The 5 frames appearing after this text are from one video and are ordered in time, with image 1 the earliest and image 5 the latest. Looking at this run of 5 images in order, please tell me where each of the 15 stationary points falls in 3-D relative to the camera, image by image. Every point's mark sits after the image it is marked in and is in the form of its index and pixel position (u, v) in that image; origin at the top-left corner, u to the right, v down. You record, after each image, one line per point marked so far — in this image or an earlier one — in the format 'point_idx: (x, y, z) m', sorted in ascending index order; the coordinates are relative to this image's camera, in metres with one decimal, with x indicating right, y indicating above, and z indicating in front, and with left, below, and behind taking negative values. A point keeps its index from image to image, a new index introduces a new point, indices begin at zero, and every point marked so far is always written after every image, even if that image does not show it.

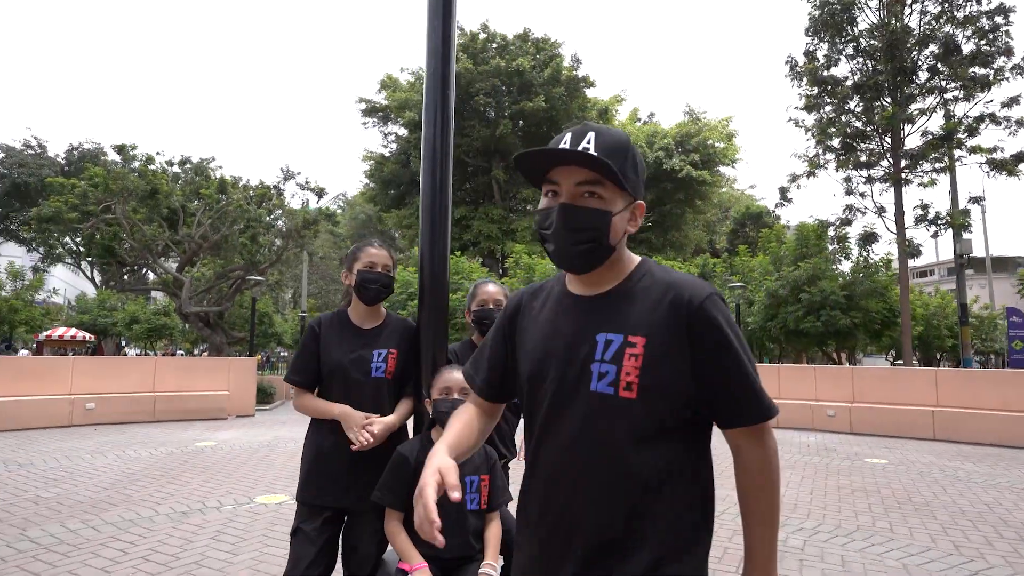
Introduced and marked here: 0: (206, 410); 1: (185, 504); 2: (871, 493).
0: (-5.9, -2.3, +12.4) m
1: (-2.7, -1.8, +5.4) m
2: (+3.8, -2.1, +6.6) m
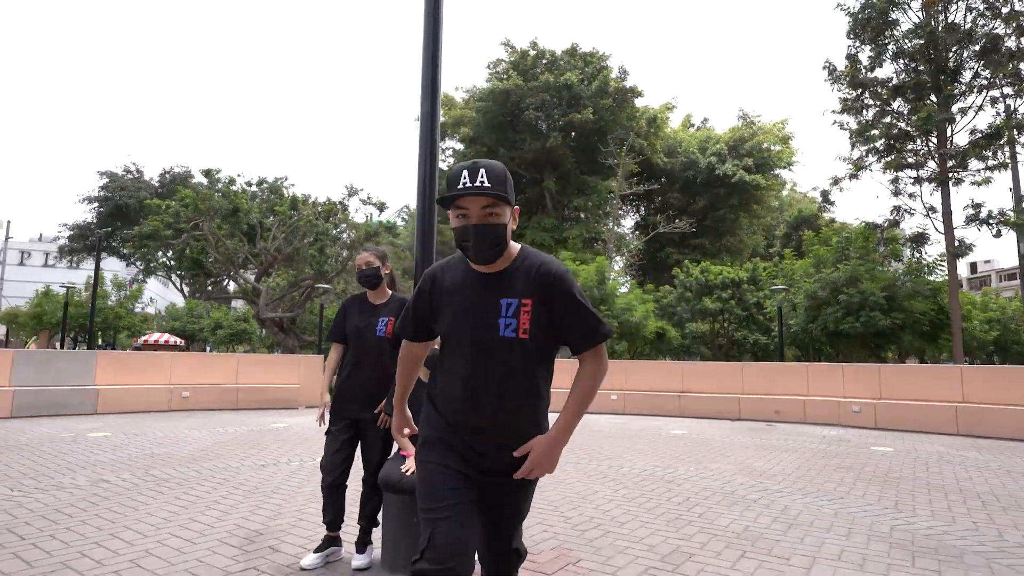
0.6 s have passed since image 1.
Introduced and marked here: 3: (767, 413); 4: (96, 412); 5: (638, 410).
0: (-5.0, -2.4, +14.1) m
1: (-2.6, -1.8, +6.9) m
2: (+4.0, -2.0, +7.3) m
3: (+5.2, -2.6, +13.4) m
4: (-7.5, -2.2, +11.8) m
5: (+2.8, -2.8, +14.9) m
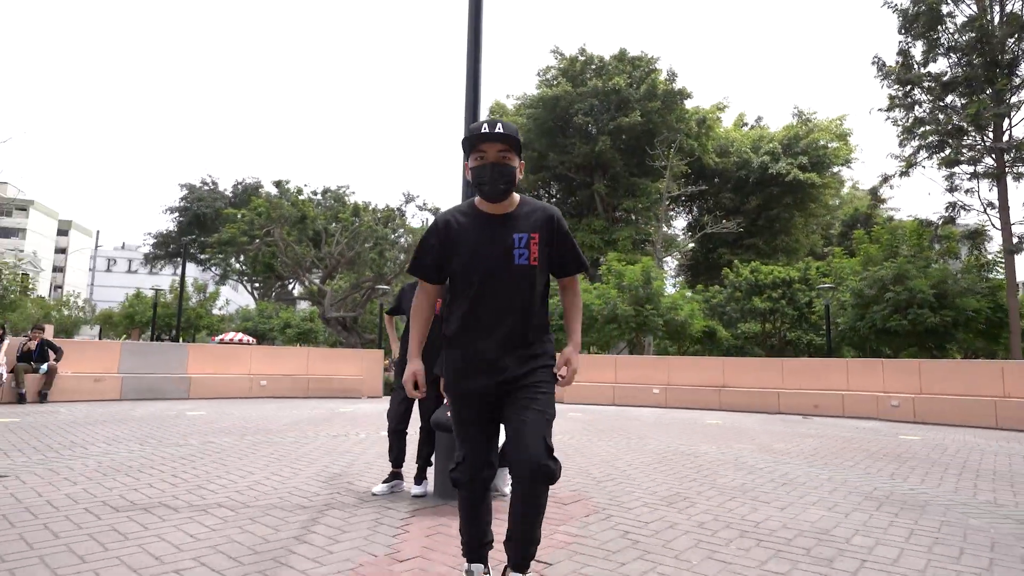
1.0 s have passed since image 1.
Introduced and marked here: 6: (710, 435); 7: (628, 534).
0: (-3.9, -2.4, +15.4) m
1: (-2.2, -1.8, +8.0) m
2: (+4.5, -2.0, +7.9) m
3: (+6.2, -2.5, +13.8) m
4: (-6.6, -2.2, +13.3) m
5: (+4.0, -2.8, +15.5) m
6: (+3.1, -2.2, +9.7) m
7: (+0.6, -1.4, +3.6) m
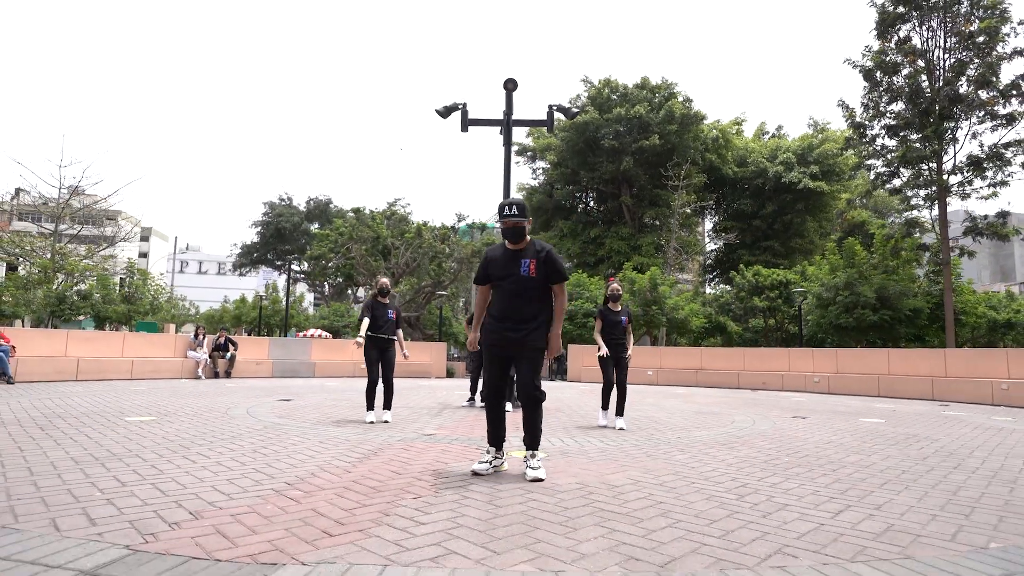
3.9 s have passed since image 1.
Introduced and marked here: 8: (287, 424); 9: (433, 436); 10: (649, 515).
0: (-3.0, -2.7, +20.8) m
1: (-1.7, -2.2, +13.3) m
2: (+4.9, -2.3, +12.8) m
3: (+7.0, -2.7, +18.6) m
4: (-5.8, -2.5, +19.0) m
5: (+4.9, -3.0, +20.5) m
6: (+3.6, -2.5, +14.7) m
7: (+0.8, -1.8, +8.7) m
8: (-2.5, -1.5, +7.2) m
9: (-0.8, -1.4, +6.3) m
10: (+0.7, -1.2, +3.5) m
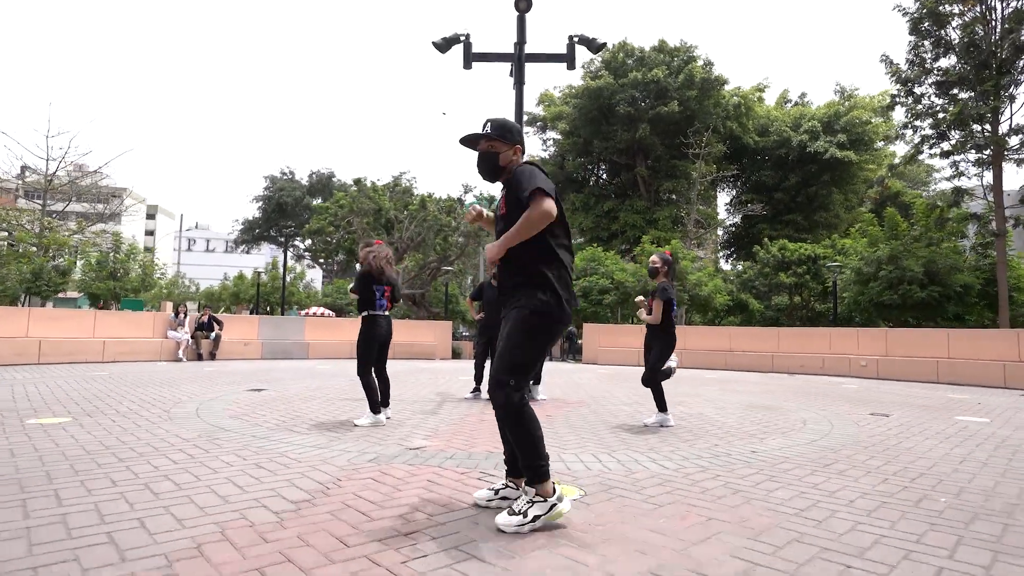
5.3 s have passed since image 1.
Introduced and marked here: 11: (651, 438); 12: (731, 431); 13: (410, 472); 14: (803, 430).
0: (-2.6, -1.9, +19.3) m
1: (-1.5, -1.6, +11.7) m
2: (+5.1, -1.8, +11.1) m
3: (+7.3, -2.0, +16.9) m
4: (-5.5, -1.8, +17.5) m
5: (+5.2, -2.2, +18.8) m
6: (+3.9, -1.9, +13.0) m
7: (+0.9, -1.4, +7.1) m
8: (-2.4, -1.2, +5.6) m
9: (-0.6, -1.2, +4.6) m
10: (+0.8, -1.0, +1.8) m
11: (+1.2, -1.3, +5.5) m
12: (+2.0, -1.3, +5.9) m
13: (-0.7, -1.2, +4.1) m
14: (+2.7, -1.3, +6.0) m
